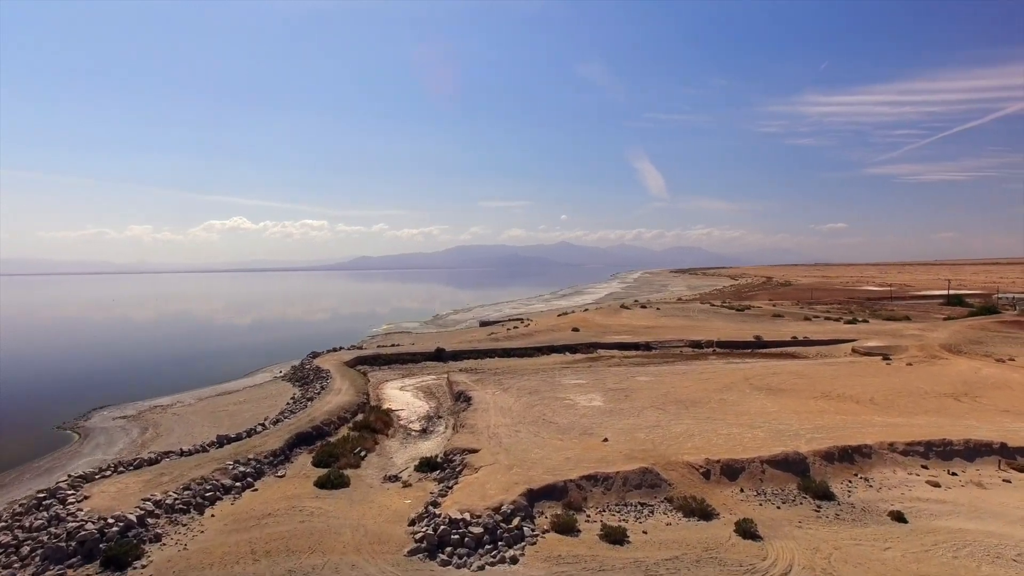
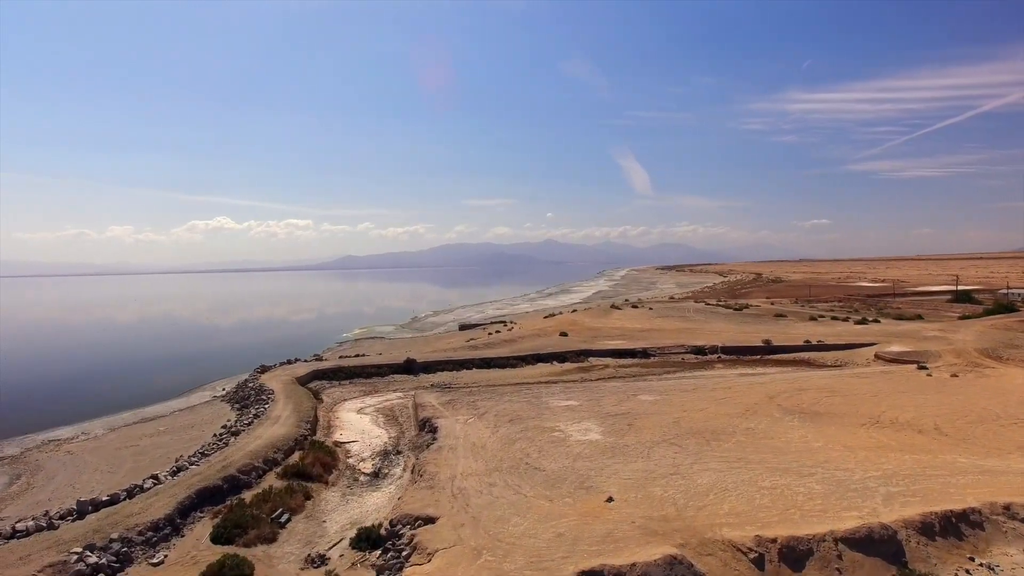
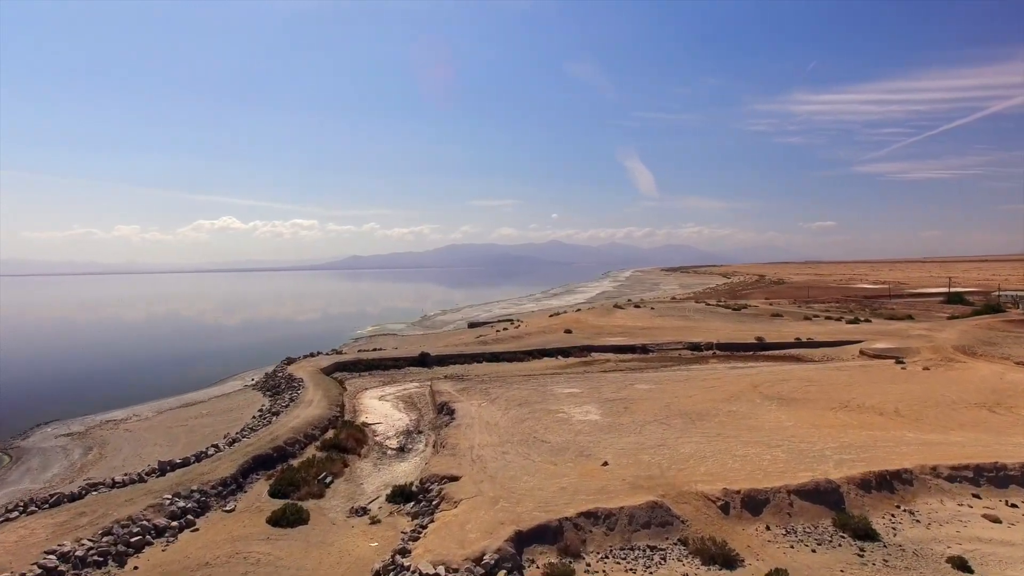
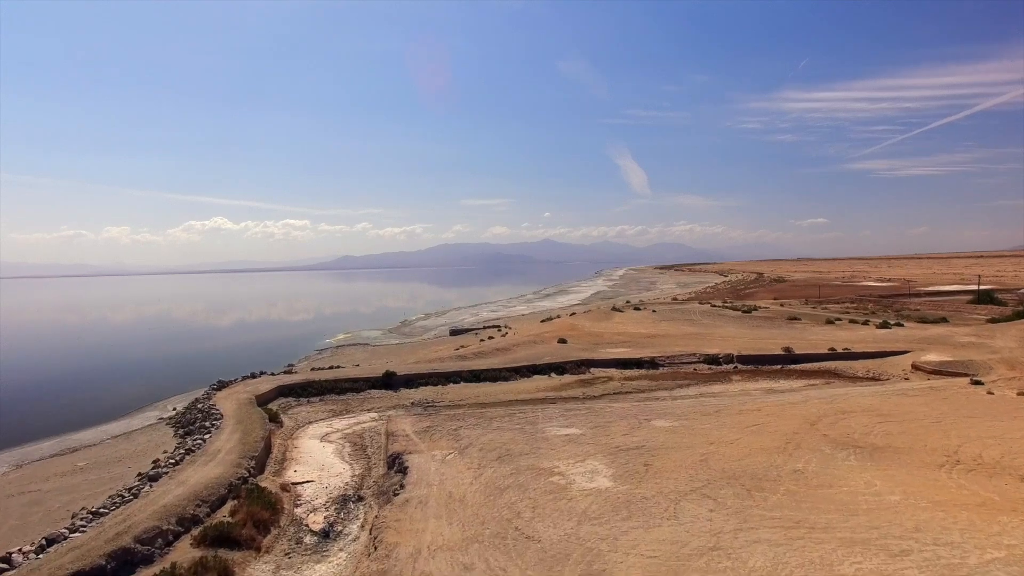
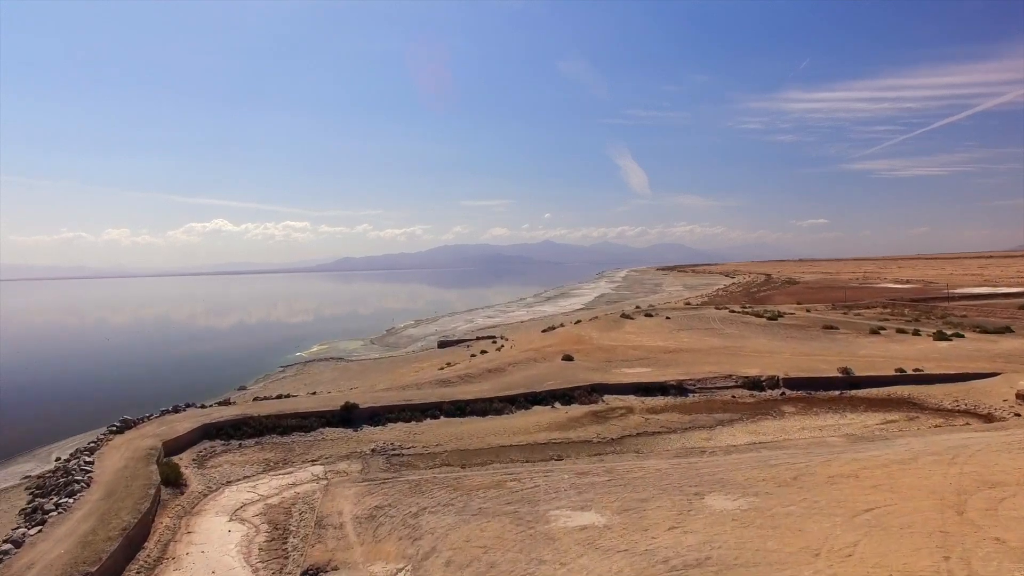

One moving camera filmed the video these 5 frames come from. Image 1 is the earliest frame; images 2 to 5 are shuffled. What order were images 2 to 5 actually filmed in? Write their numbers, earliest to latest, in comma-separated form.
3, 2, 4, 5
